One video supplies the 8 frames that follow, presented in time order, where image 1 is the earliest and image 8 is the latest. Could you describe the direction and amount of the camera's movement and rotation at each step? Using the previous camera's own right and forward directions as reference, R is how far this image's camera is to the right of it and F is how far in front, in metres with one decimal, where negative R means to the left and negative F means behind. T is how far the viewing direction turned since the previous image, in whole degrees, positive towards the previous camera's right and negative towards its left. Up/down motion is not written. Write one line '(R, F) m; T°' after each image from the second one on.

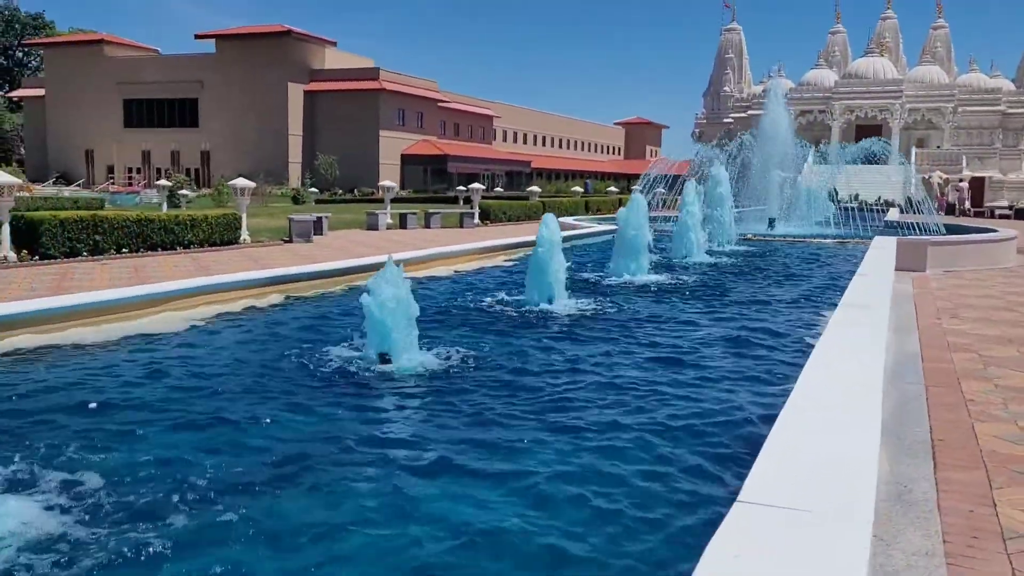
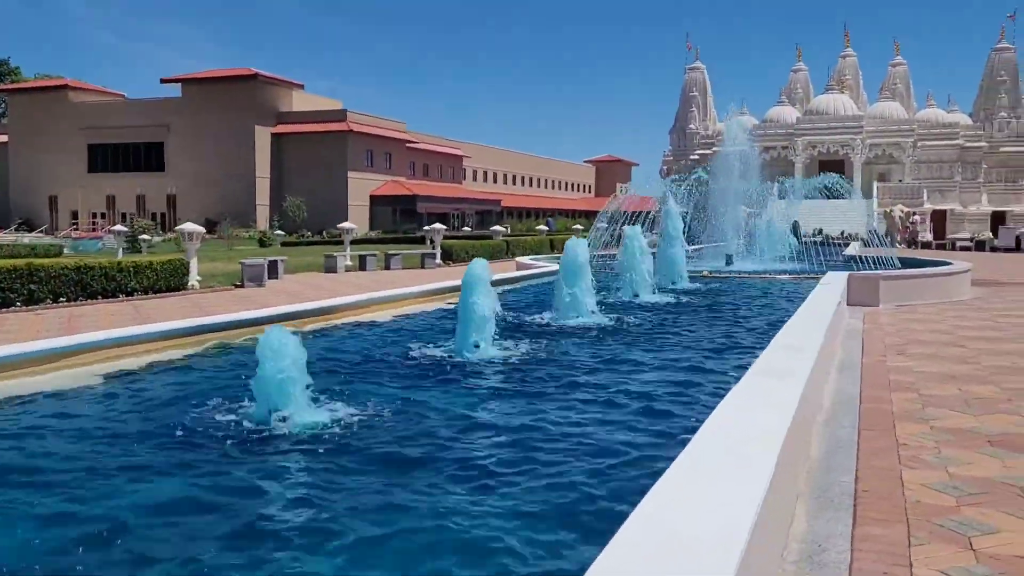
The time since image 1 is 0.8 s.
(+0.4, +0.2) m; +2°
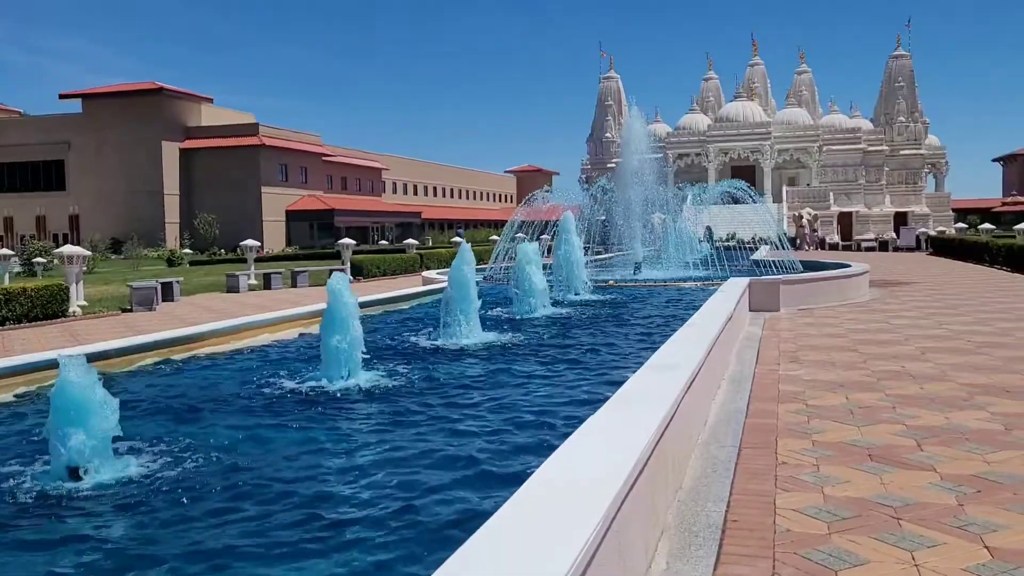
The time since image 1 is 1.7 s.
(+0.4, +0.4) m; +5°
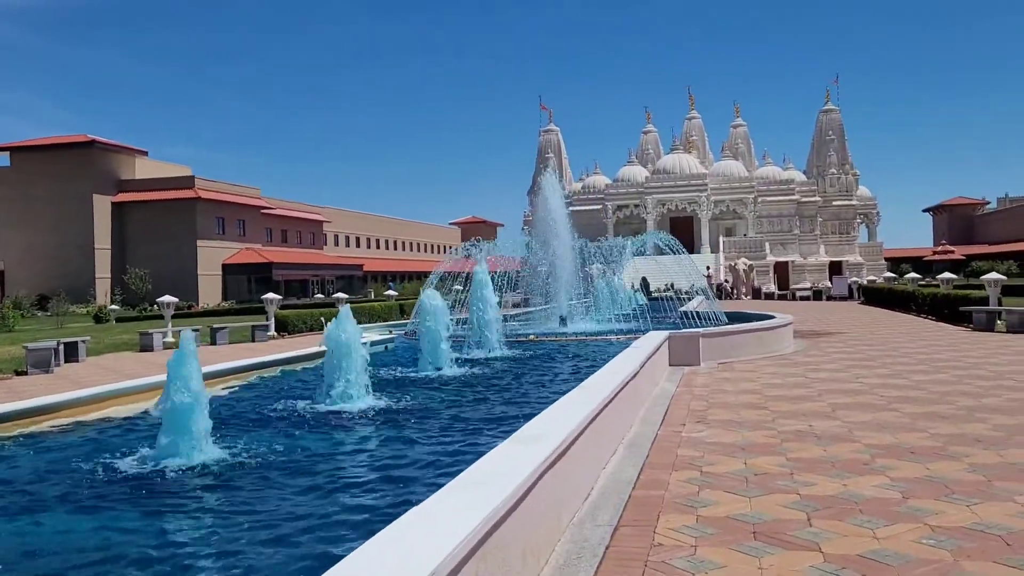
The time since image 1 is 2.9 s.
(+0.5, +0.4) m; +3°
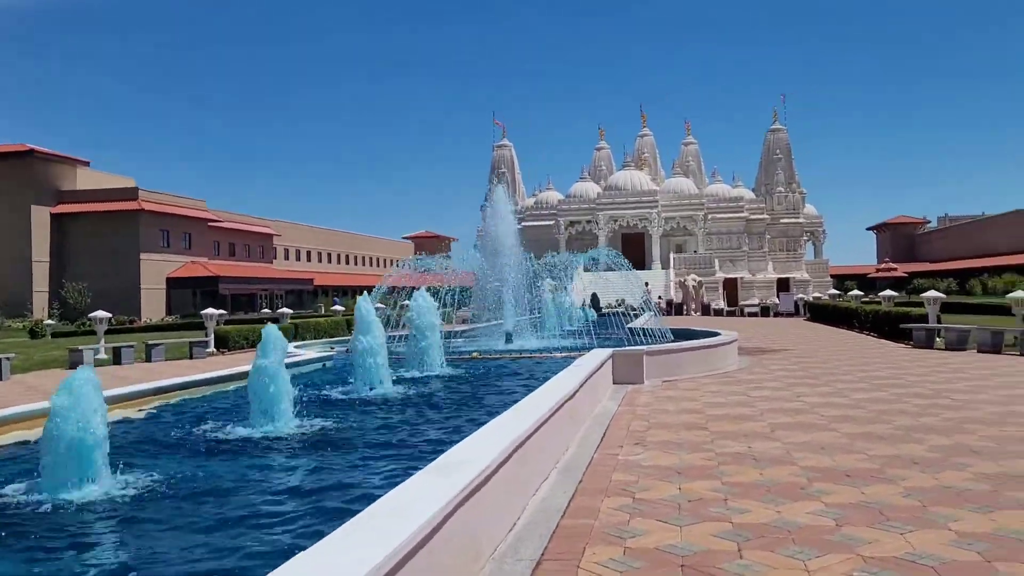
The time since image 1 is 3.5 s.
(+0.2, +0.2) m; +3°
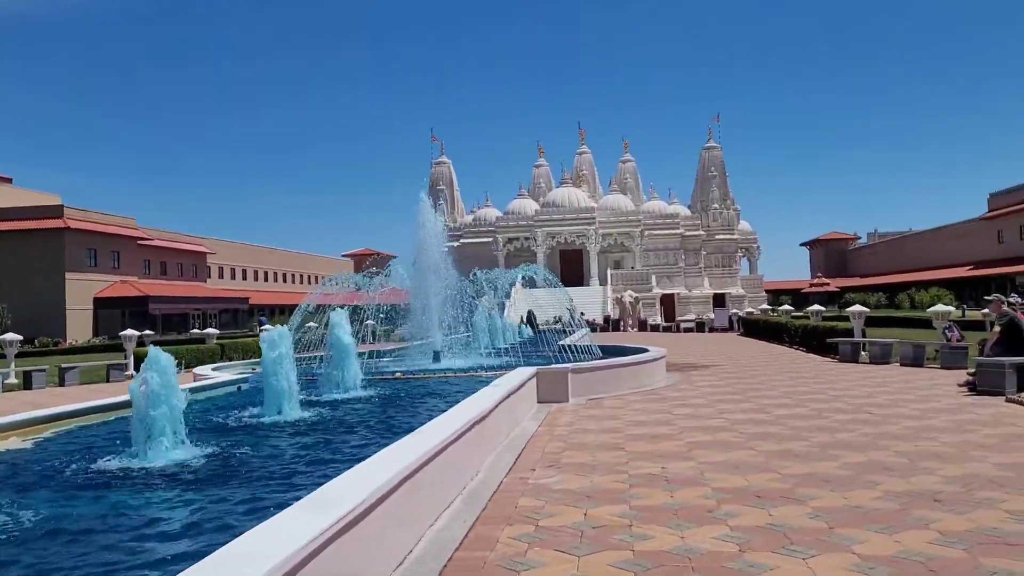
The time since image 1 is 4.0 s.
(+0.3, +0.2) m; +4°
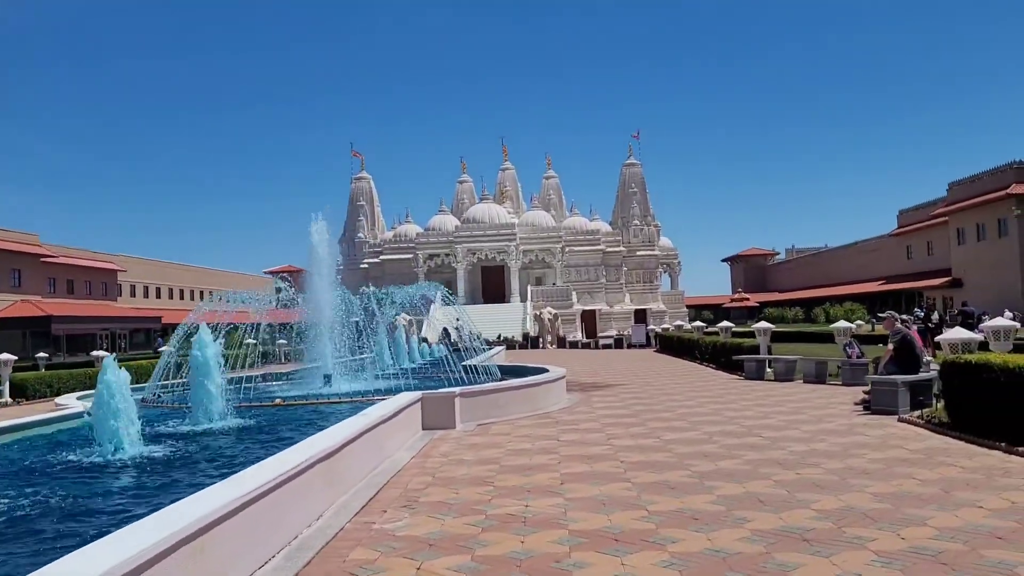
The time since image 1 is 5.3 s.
(+0.6, +0.6) m; +5°
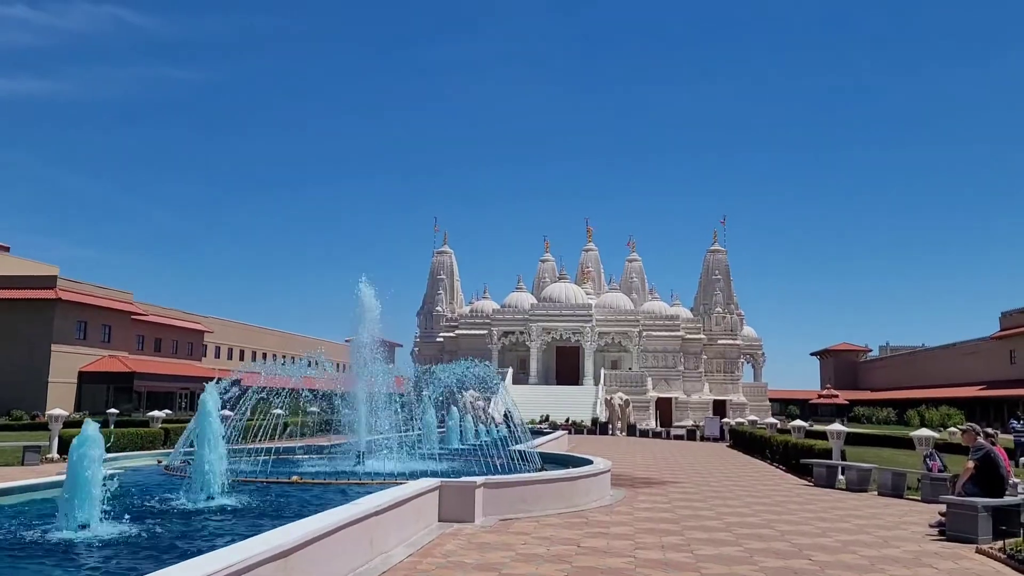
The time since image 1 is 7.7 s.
(+0.6, +0.8) m; -6°
